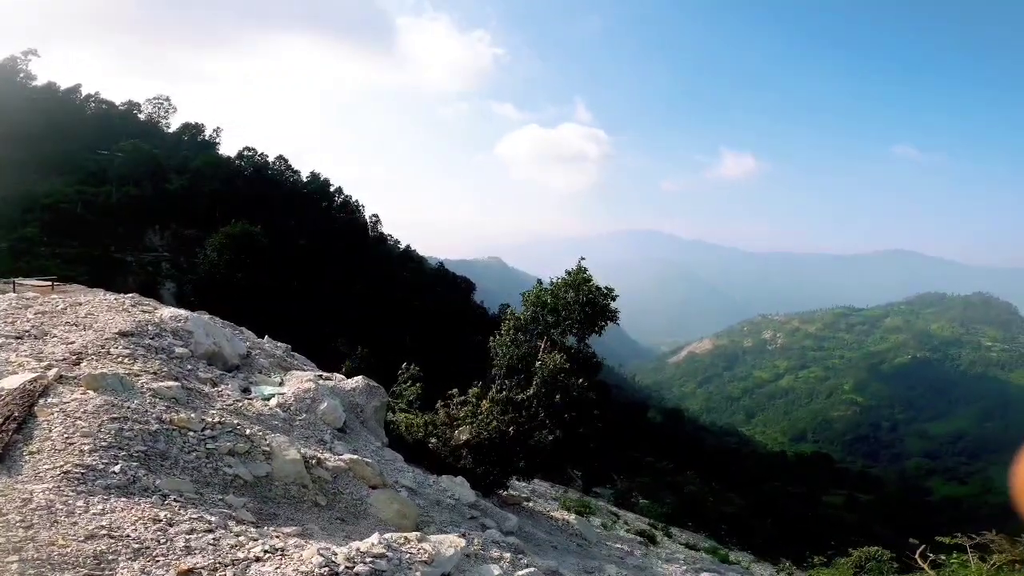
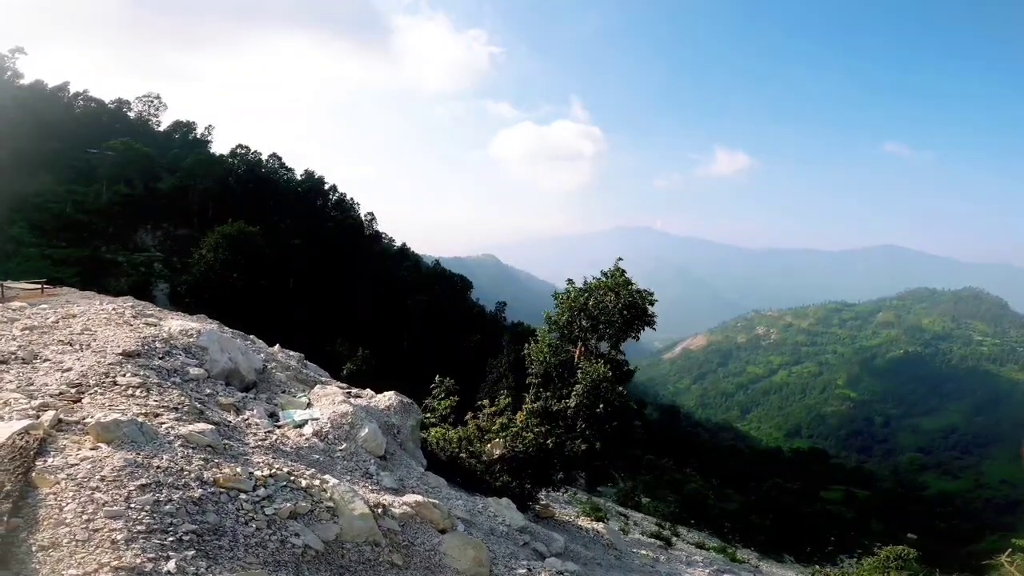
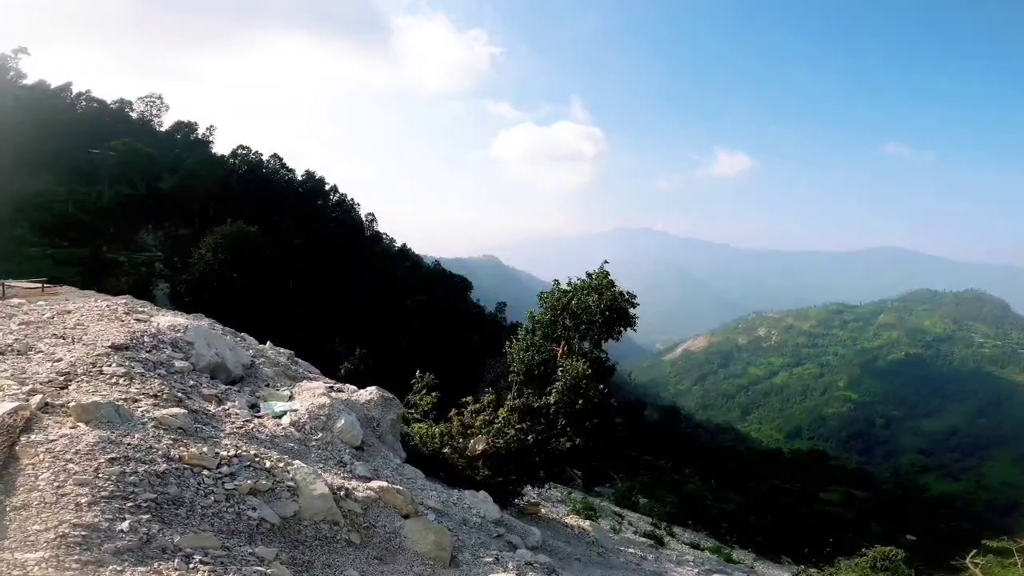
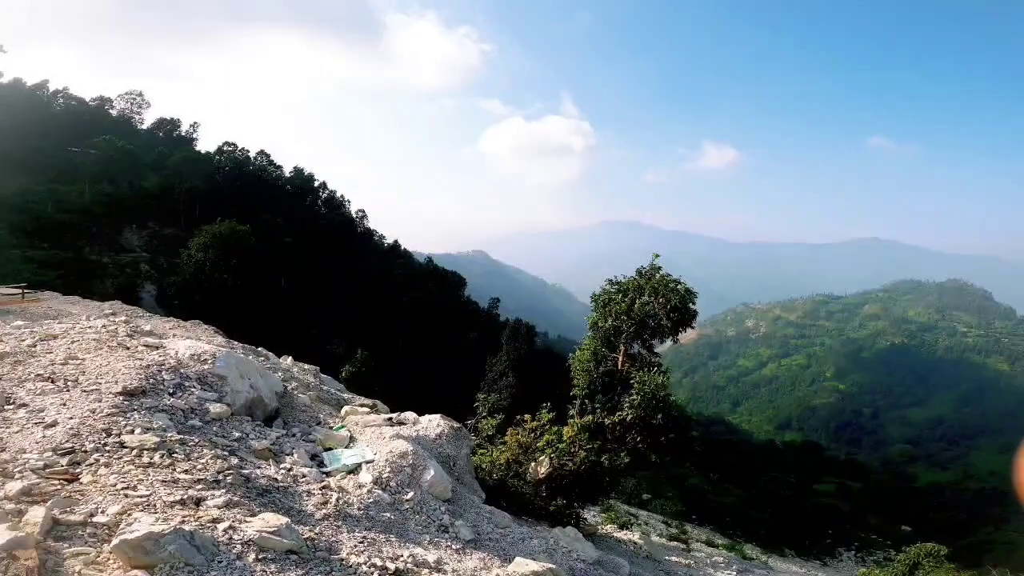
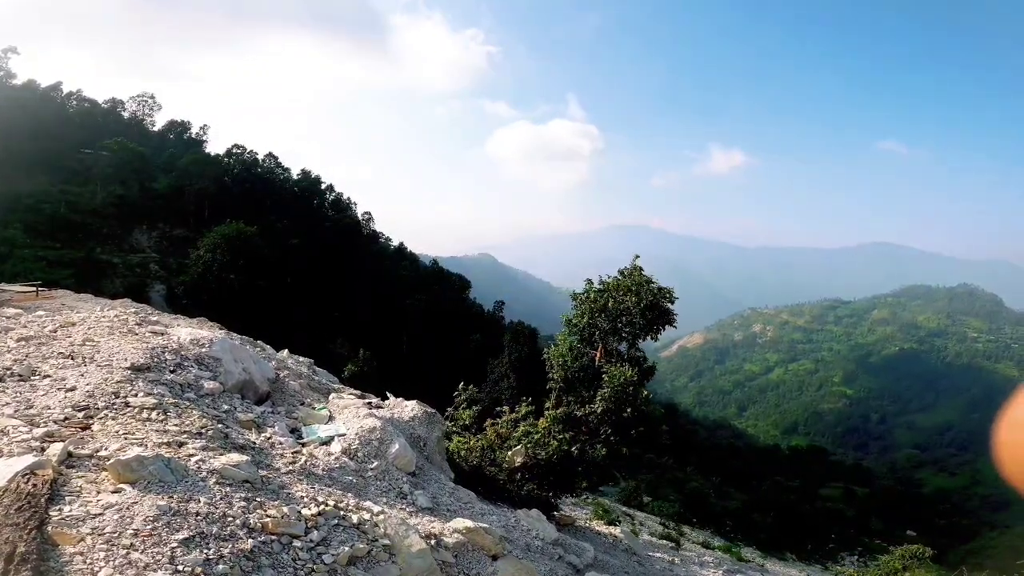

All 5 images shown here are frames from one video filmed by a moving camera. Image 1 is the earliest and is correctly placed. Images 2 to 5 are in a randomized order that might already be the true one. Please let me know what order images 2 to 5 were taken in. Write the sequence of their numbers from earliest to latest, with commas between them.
3, 2, 5, 4
